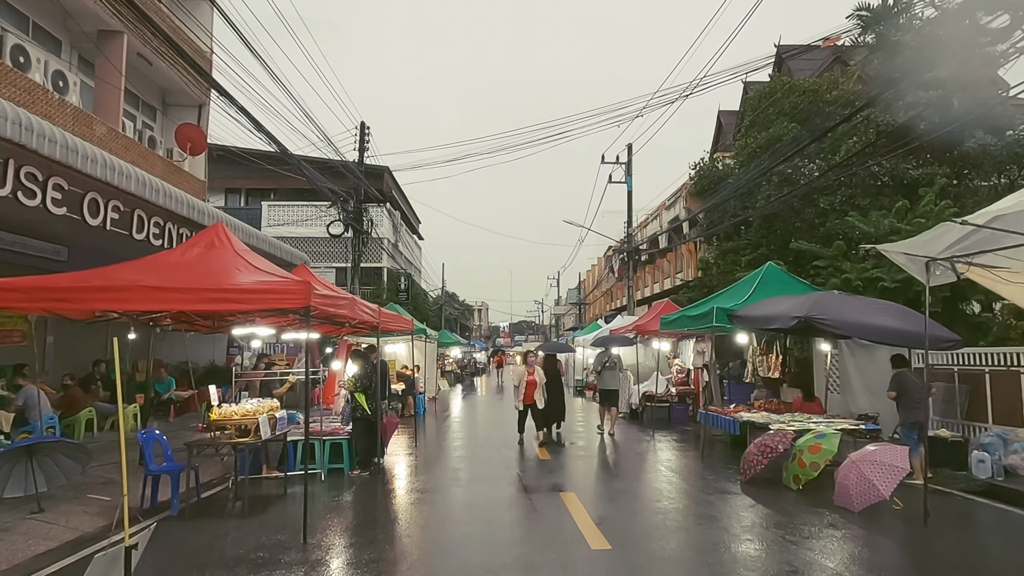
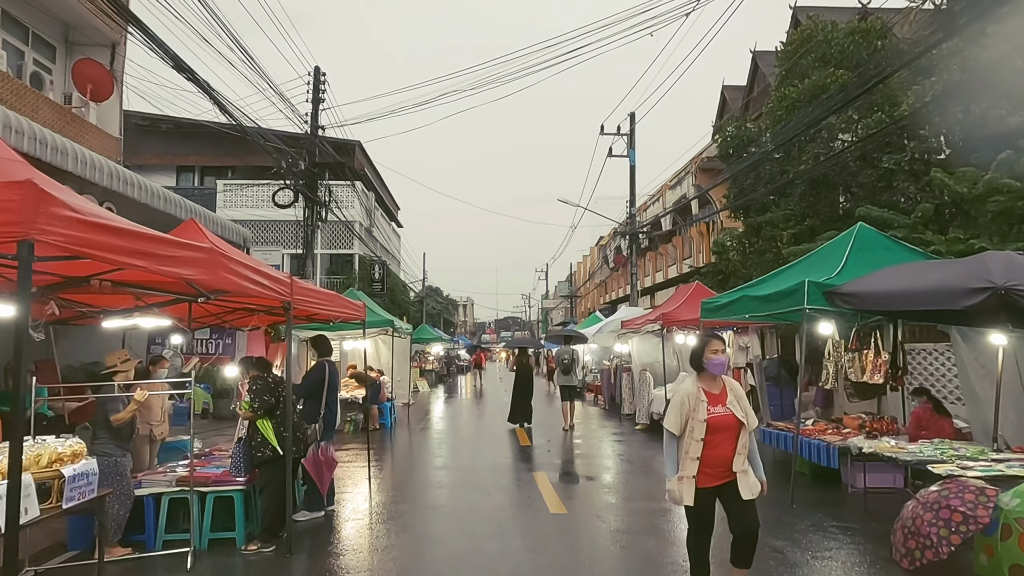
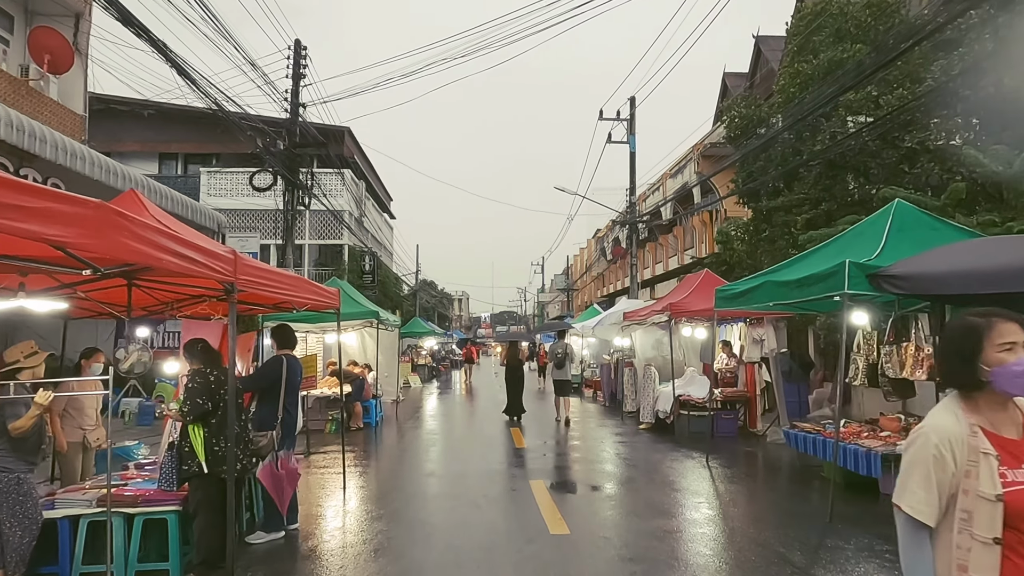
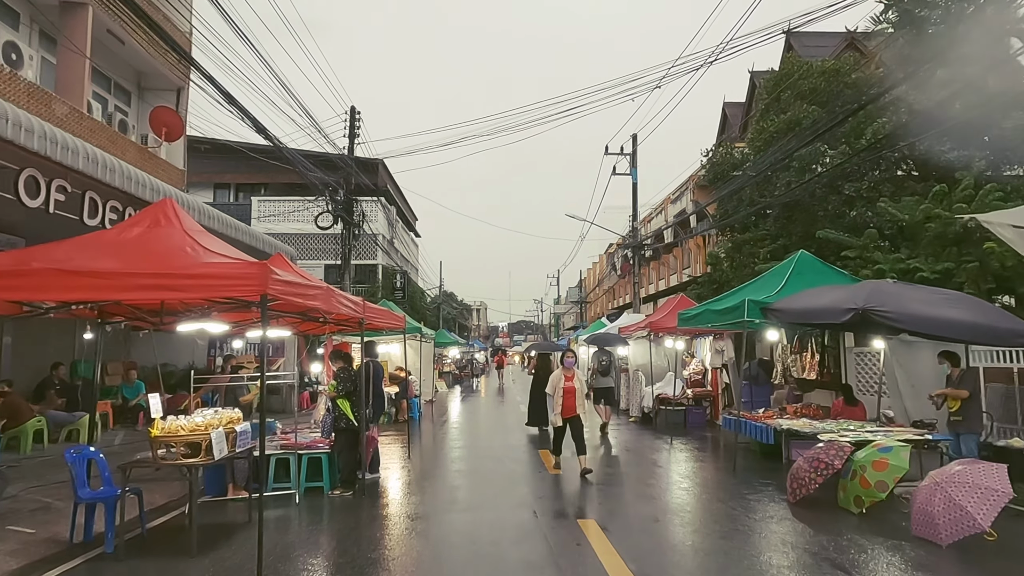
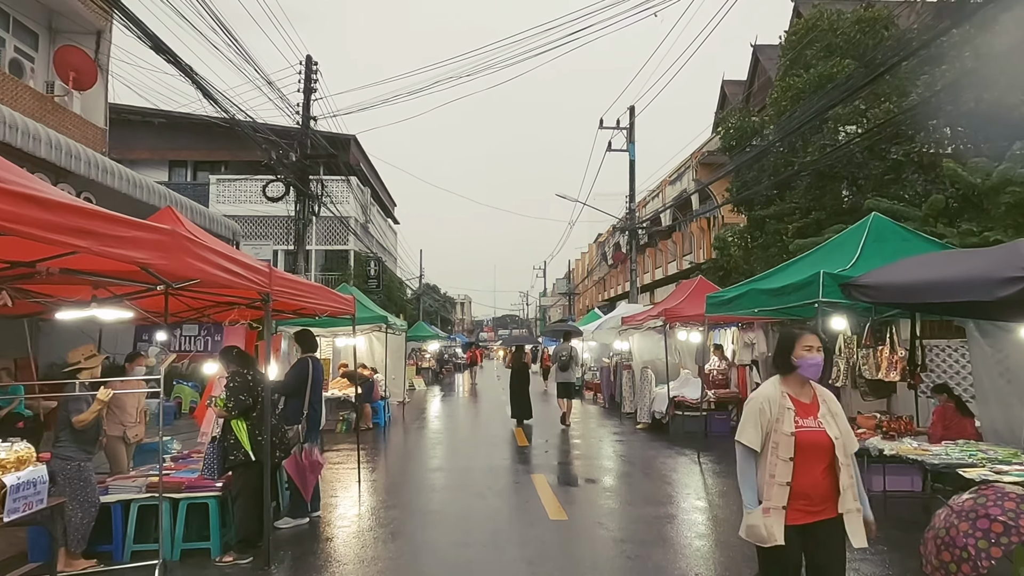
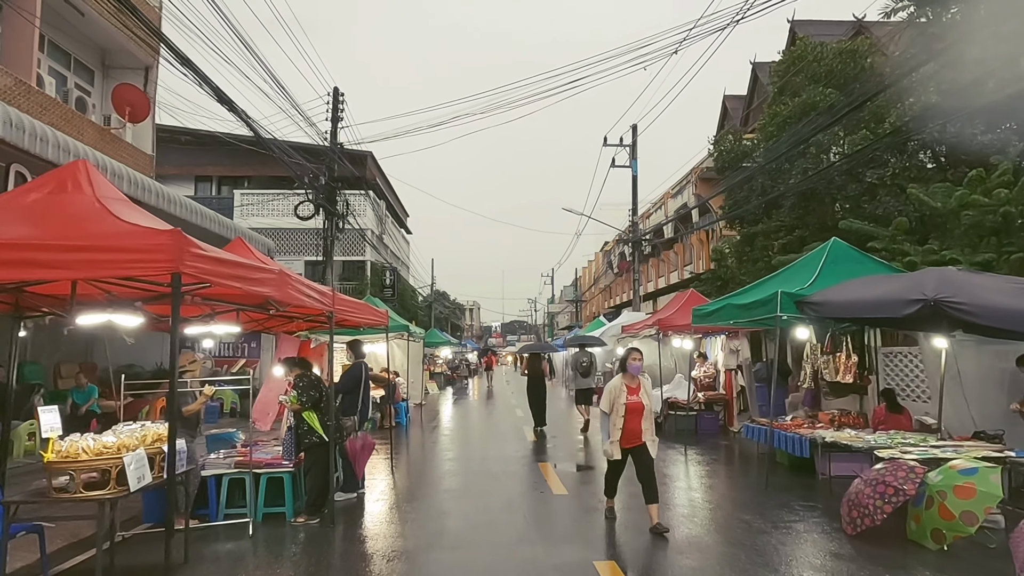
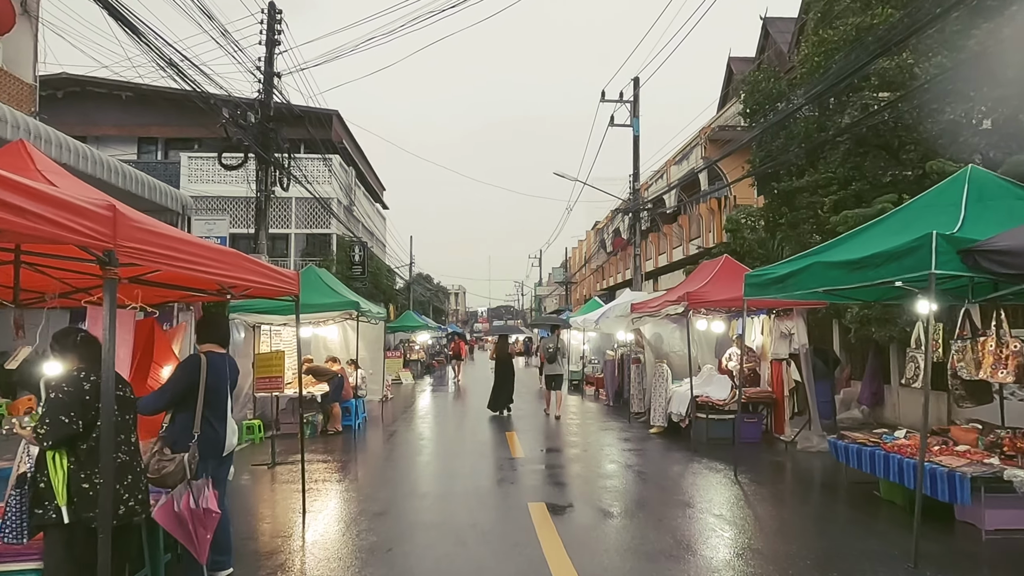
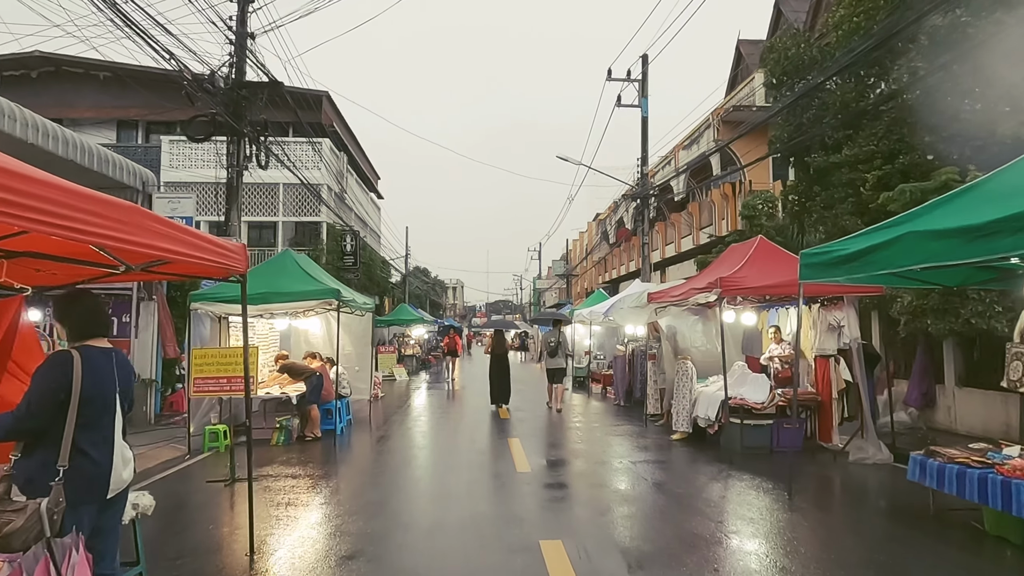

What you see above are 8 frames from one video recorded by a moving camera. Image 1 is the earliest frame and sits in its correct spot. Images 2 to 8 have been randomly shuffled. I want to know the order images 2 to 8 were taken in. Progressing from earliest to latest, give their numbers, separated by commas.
4, 6, 2, 5, 3, 7, 8
